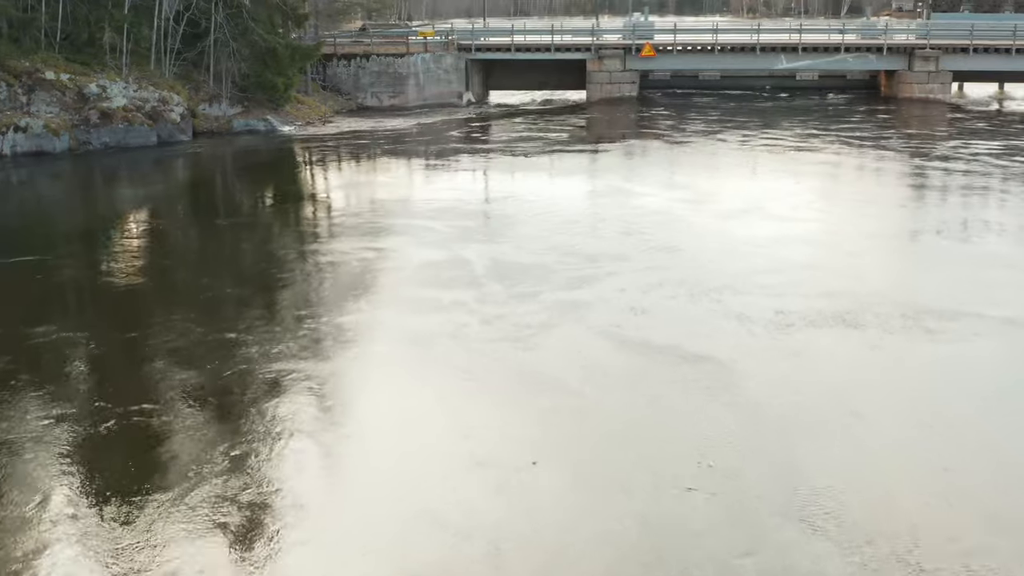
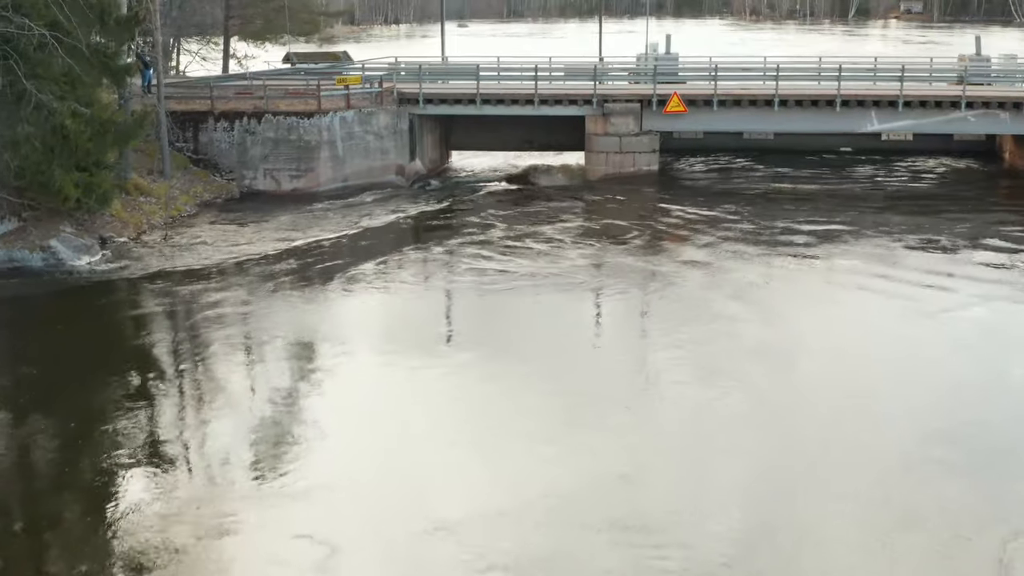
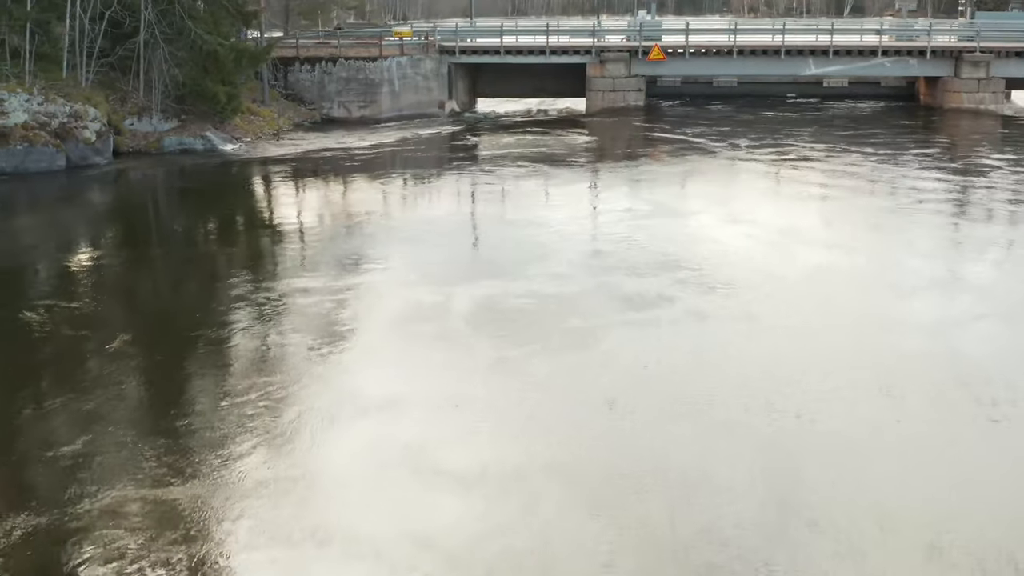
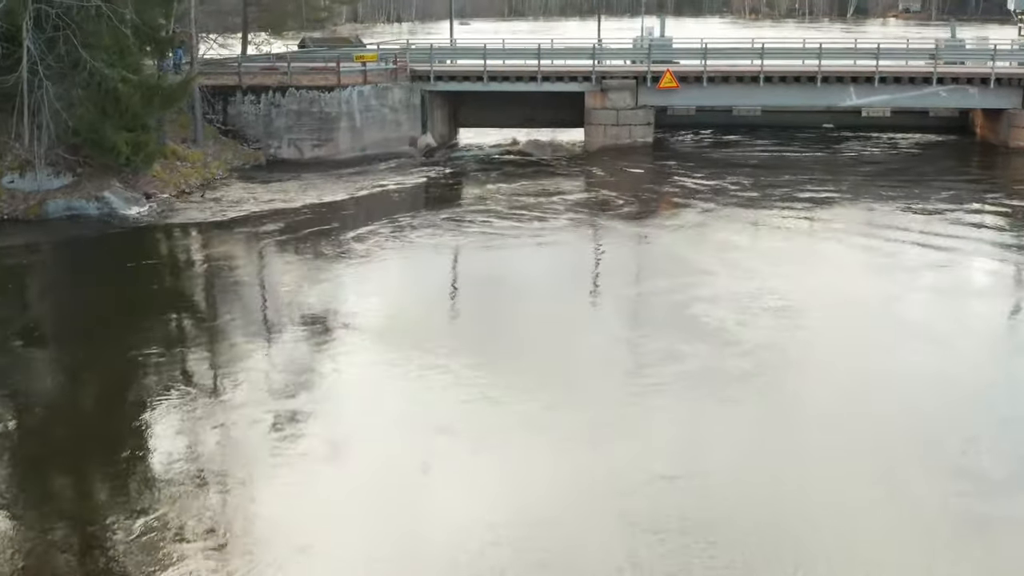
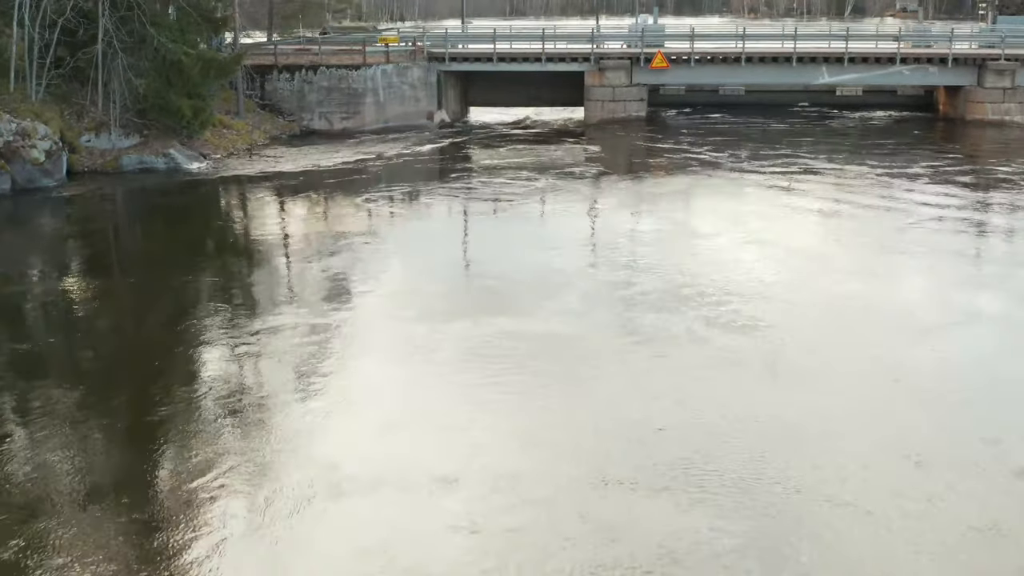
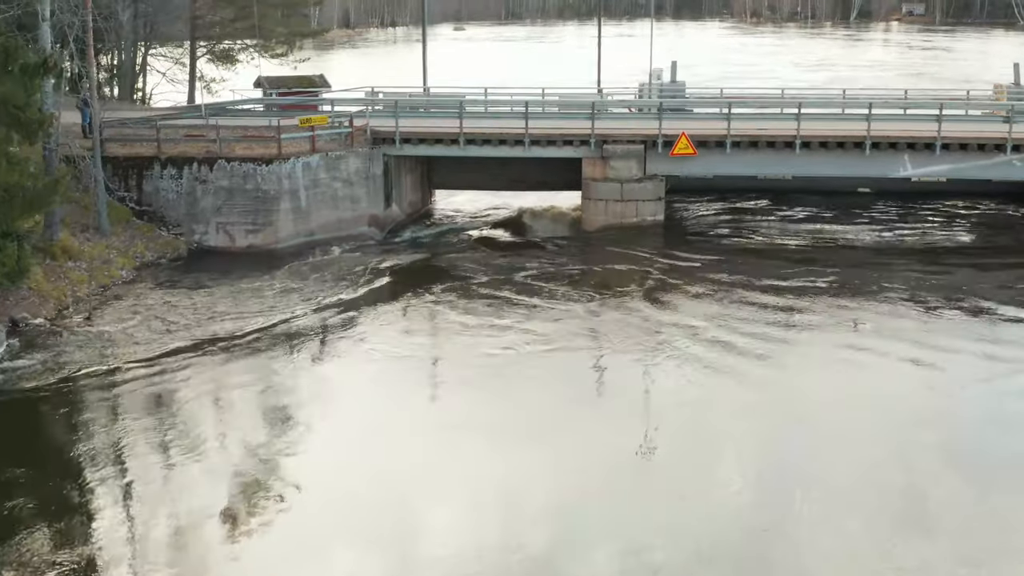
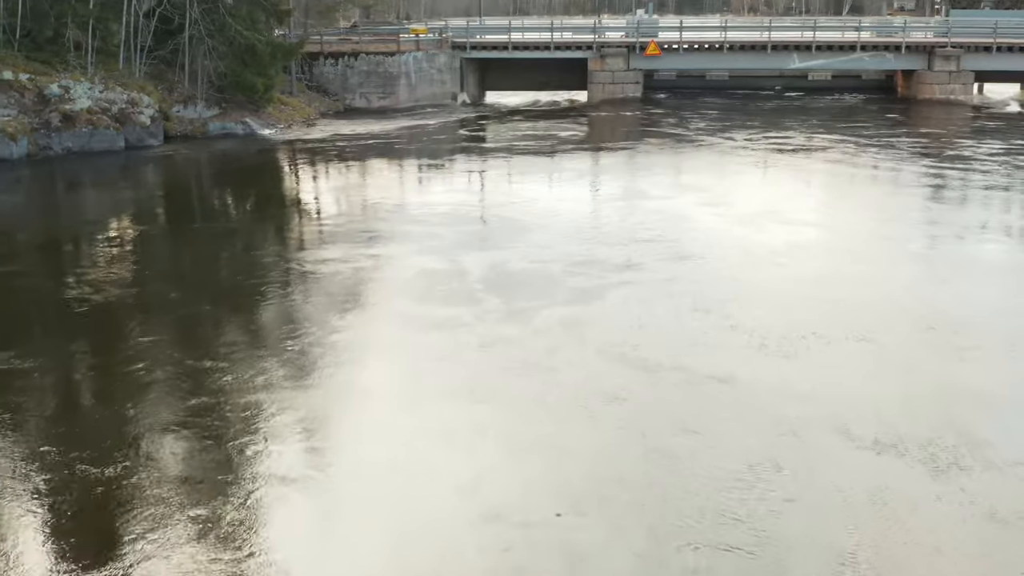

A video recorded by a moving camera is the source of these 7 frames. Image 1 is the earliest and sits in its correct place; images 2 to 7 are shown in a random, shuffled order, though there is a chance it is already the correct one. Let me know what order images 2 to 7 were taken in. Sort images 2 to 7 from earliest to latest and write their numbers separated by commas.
7, 3, 5, 4, 2, 6
